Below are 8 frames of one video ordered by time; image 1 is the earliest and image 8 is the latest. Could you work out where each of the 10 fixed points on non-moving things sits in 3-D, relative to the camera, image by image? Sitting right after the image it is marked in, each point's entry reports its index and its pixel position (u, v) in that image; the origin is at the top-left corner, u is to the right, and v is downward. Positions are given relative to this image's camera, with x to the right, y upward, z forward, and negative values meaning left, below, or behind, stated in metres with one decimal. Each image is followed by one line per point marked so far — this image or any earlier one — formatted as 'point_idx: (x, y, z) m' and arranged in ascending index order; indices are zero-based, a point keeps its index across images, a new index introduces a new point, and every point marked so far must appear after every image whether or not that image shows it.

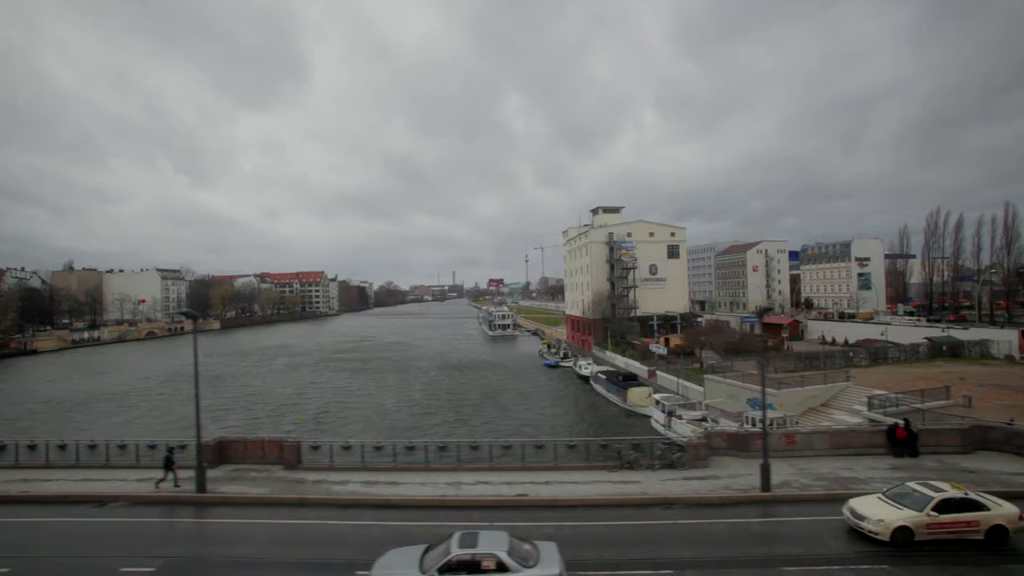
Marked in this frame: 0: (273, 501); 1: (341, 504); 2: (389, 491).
0: (-5.0, -4.4, +12.1) m
1: (-3.4, -4.5, +12.1) m
2: (-2.6, -4.3, +12.7) m
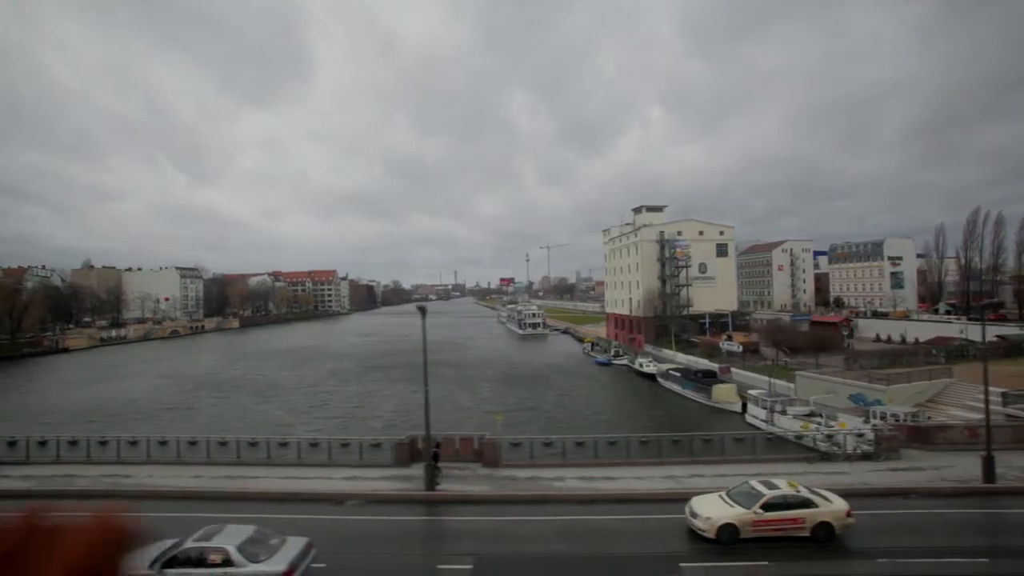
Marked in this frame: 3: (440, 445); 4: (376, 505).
0: (-0.3, -4.3, +12.2) m
1: (+1.3, -4.4, +12.3) m
2: (+2.1, -4.3, +12.8) m
3: (-1.7, -3.8, +14.3) m
4: (-2.6, -4.4, +11.8) m
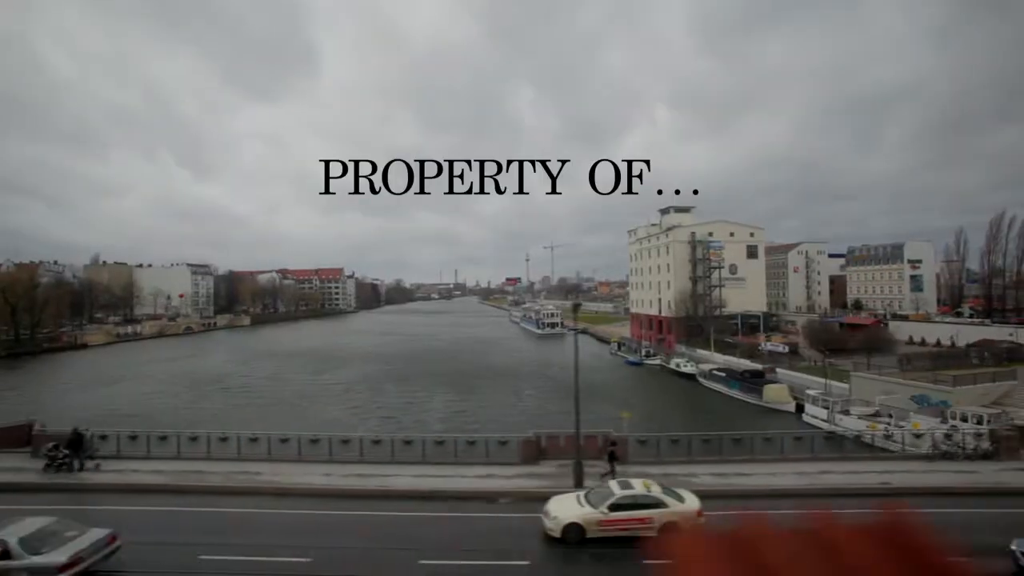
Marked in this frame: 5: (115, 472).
0: (+2.7, -4.3, +12.3) m
1: (+4.3, -4.4, +12.4) m
2: (+5.1, -4.3, +13.0) m
3: (+1.3, -3.7, +14.4) m
4: (+0.4, -4.3, +11.8) m
5: (-8.9, -4.1, +13.0) m
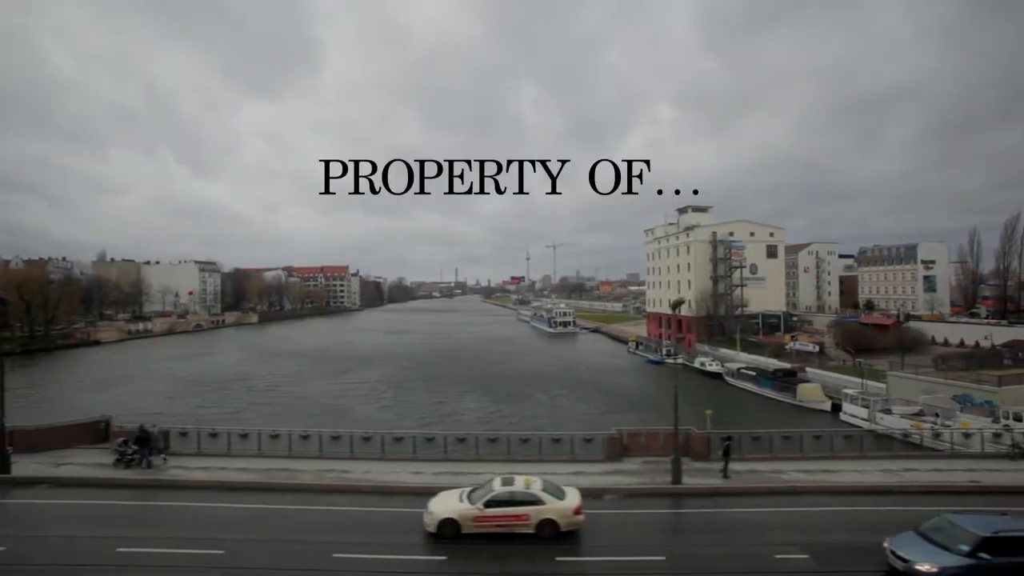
0: (+4.7, -4.3, +12.4) m
1: (+6.3, -4.3, +12.5) m
2: (+7.1, -4.2, +13.1) m
3: (+3.3, -3.7, +14.4) m
4: (+2.3, -4.2, +11.9) m
5: (-6.9, -4.0, +13.0) m
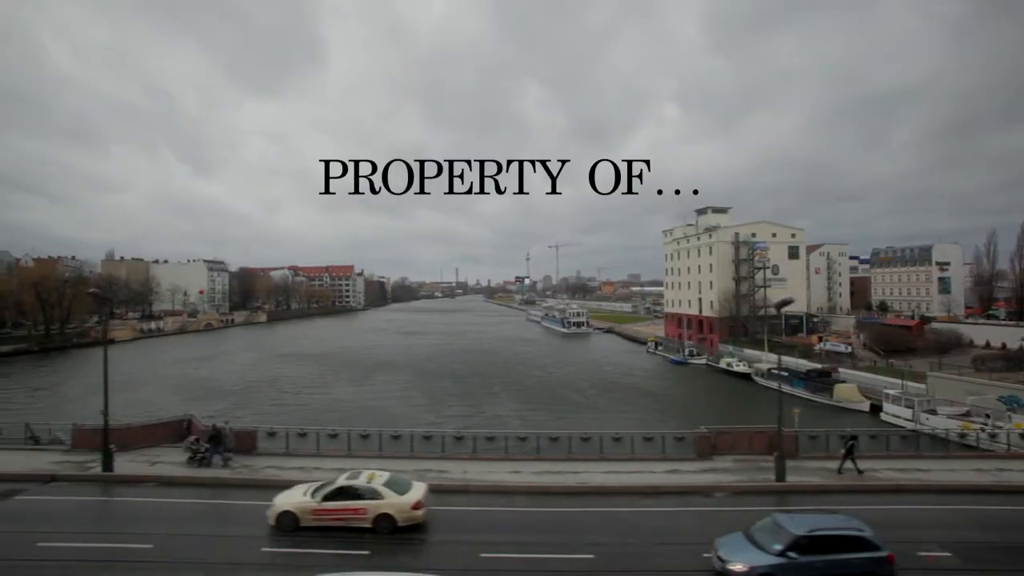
0: (+6.9, -4.2, +12.4) m
1: (+8.5, -4.3, +12.6) m
2: (+9.3, -4.2, +13.1) m
3: (+5.4, -3.7, +14.5) m
4: (+4.5, -4.2, +12.0) m
5: (-4.8, -4.0, +13.0) m
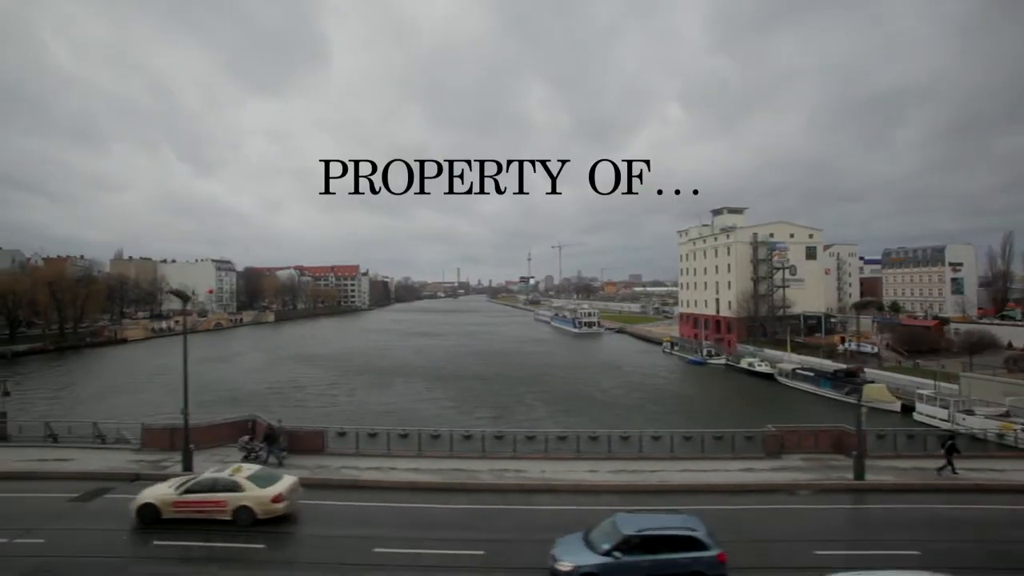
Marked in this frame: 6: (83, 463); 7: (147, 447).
0: (+8.5, -4.2, +12.4) m
1: (+10.1, -4.3, +12.6) m
2: (+10.9, -4.2, +13.1) m
3: (+7.1, -3.7, +14.5) m
4: (+6.1, -4.2, +12.0) m
5: (-3.1, -4.0, +13.0) m
6: (-9.5, -3.9, +13.0) m
7: (-8.6, -3.8, +13.9) m
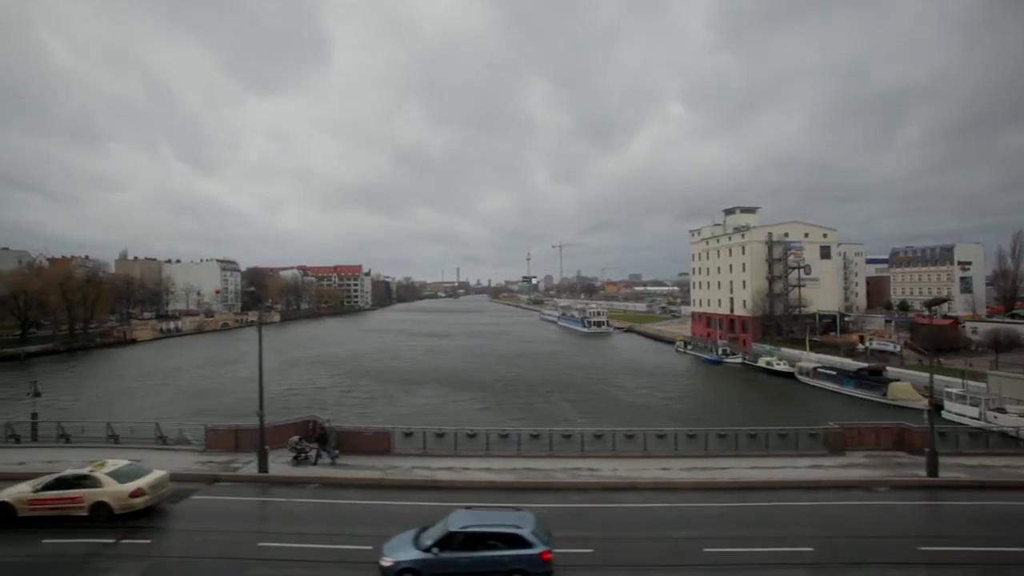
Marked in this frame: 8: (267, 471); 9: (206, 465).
0: (+10.1, -4.2, +12.5) m
1: (+11.7, -4.3, +12.6) m
2: (+12.5, -4.2, +13.2) m
3: (+8.6, -3.6, +14.5) m
4: (+7.7, -4.2, +12.0) m
5: (-1.6, -3.9, +13.0) m
6: (-7.9, -3.8, +13.0) m
7: (-7.1, -3.8, +13.9) m
8: (-5.2, -3.8, +12.3) m
9: (-6.7, -3.9, +12.8) m
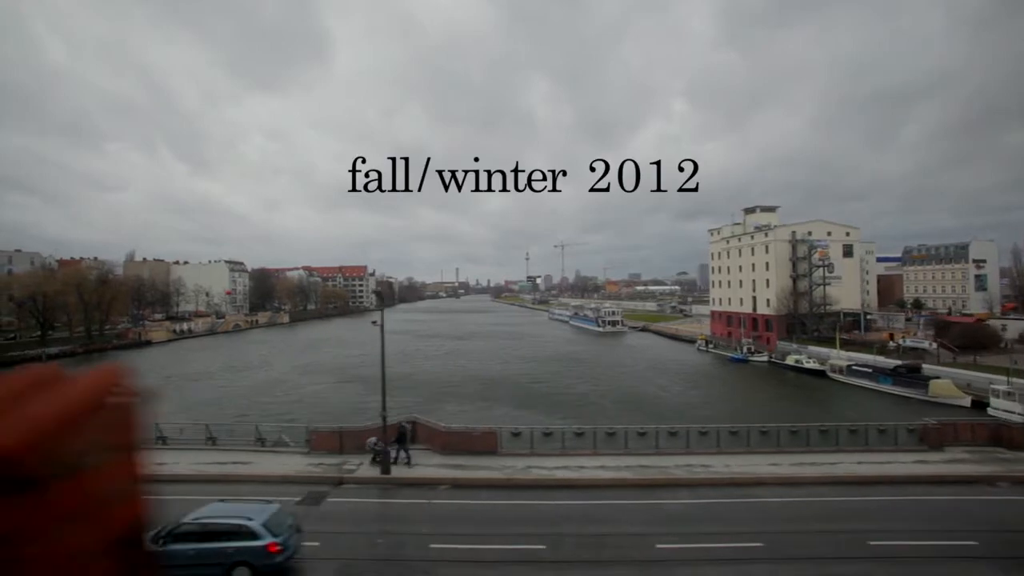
0: (+12.5, -4.1, +12.6) m
1: (+14.1, -4.2, +12.7) m
2: (+14.9, -4.1, +13.3) m
3: (+11.1, -3.6, +14.6) m
4: (+10.2, -4.1, +12.1) m
5: (+0.9, -3.9, +13.0) m
6: (-5.5, -3.8, +12.9) m
7: (-4.6, -3.7, +13.8) m
8: (-2.7, -3.8, +12.3) m
9: (-4.2, -3.8, +12.8) m
